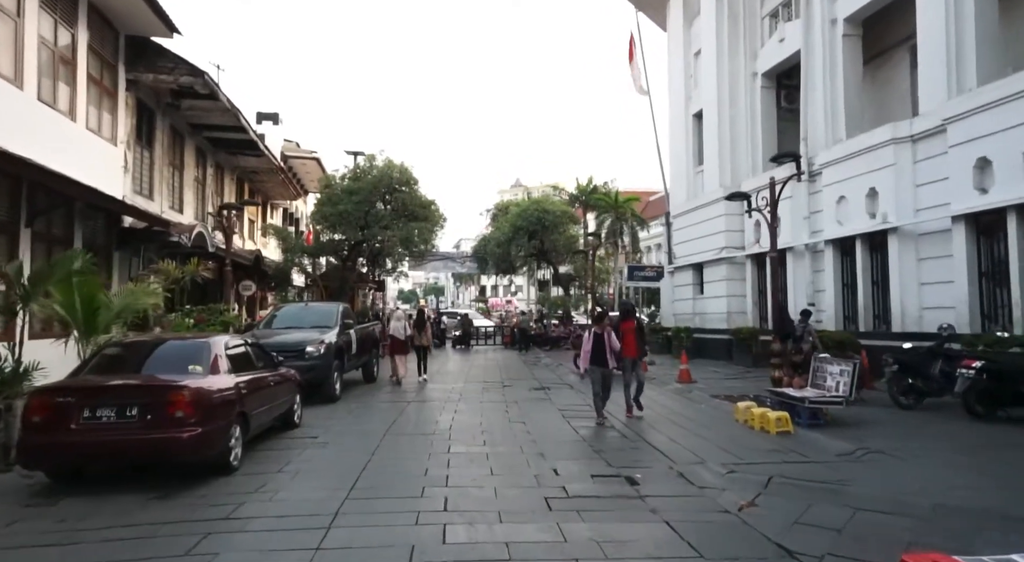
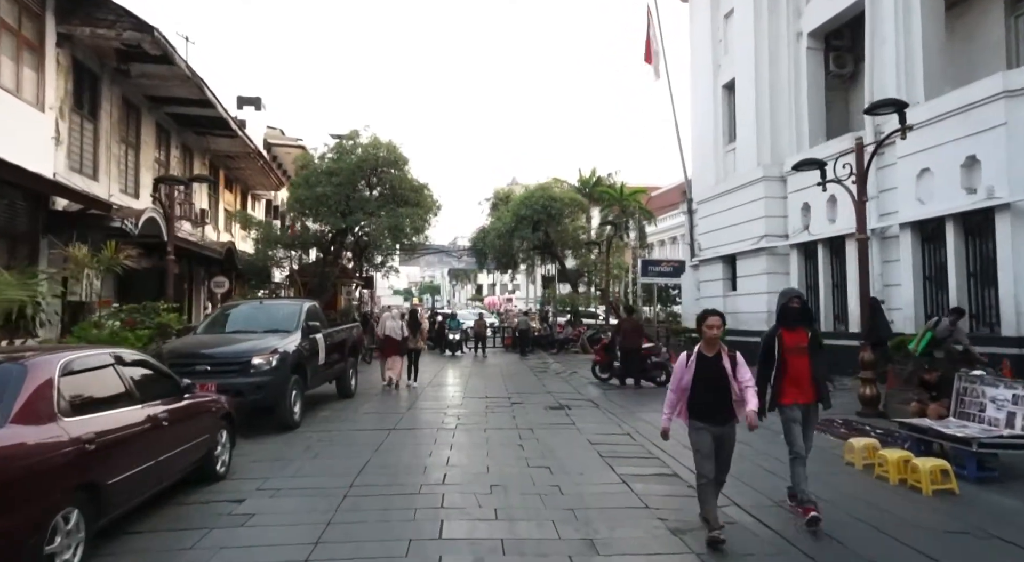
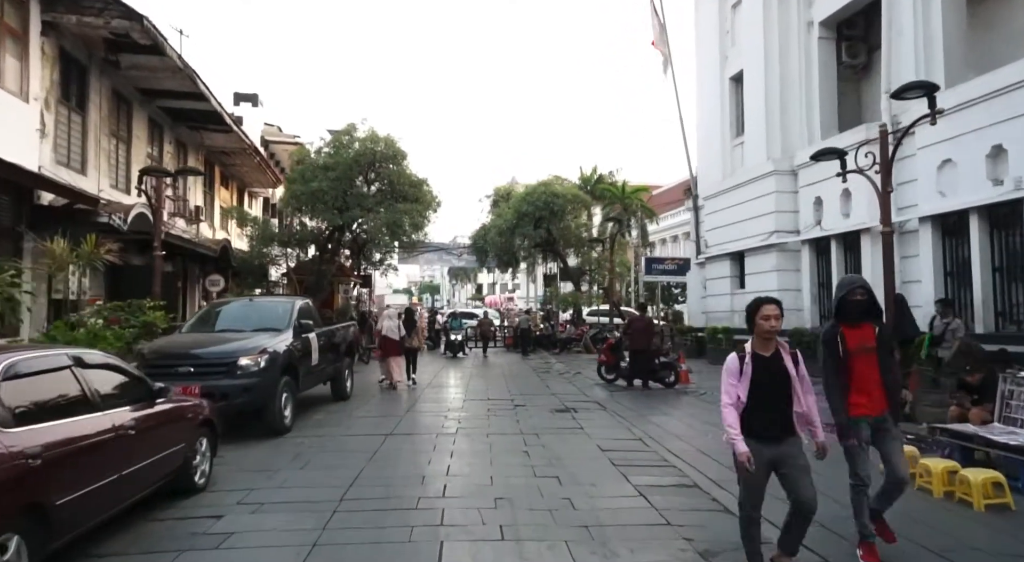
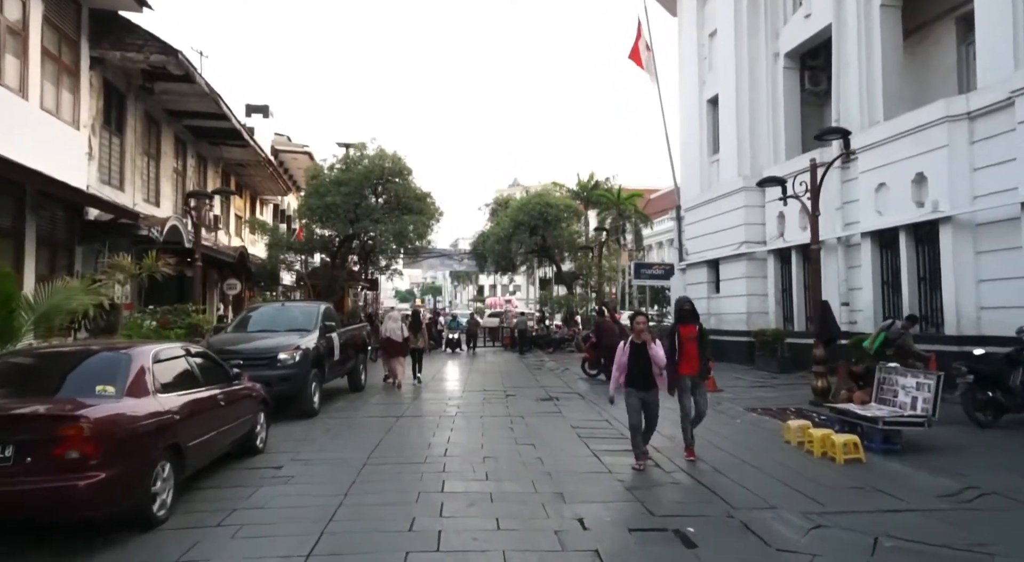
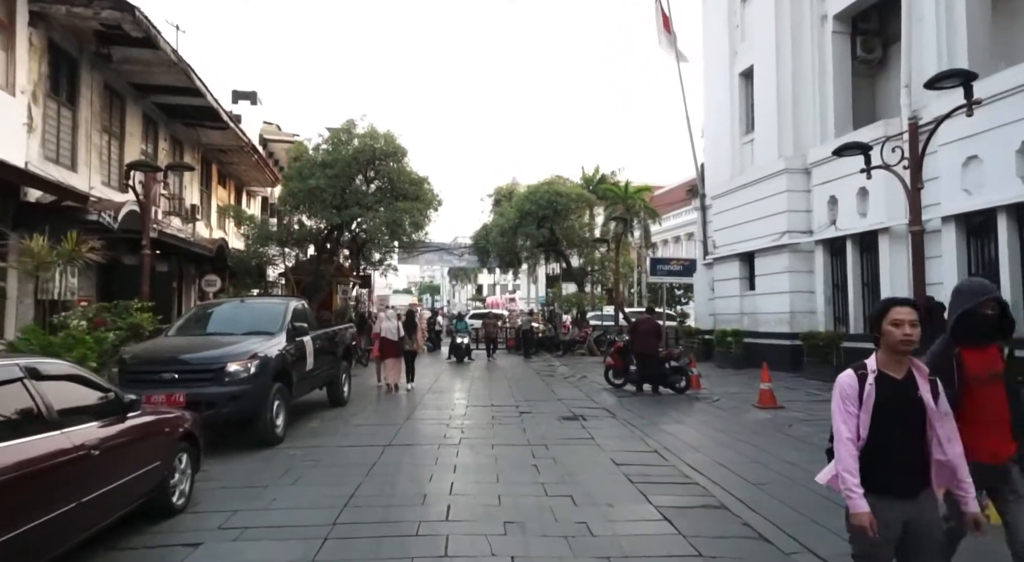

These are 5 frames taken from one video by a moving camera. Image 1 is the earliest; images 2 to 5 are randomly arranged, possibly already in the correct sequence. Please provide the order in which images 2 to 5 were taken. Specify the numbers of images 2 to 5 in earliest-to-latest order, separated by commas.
4, 2, 3, 5
